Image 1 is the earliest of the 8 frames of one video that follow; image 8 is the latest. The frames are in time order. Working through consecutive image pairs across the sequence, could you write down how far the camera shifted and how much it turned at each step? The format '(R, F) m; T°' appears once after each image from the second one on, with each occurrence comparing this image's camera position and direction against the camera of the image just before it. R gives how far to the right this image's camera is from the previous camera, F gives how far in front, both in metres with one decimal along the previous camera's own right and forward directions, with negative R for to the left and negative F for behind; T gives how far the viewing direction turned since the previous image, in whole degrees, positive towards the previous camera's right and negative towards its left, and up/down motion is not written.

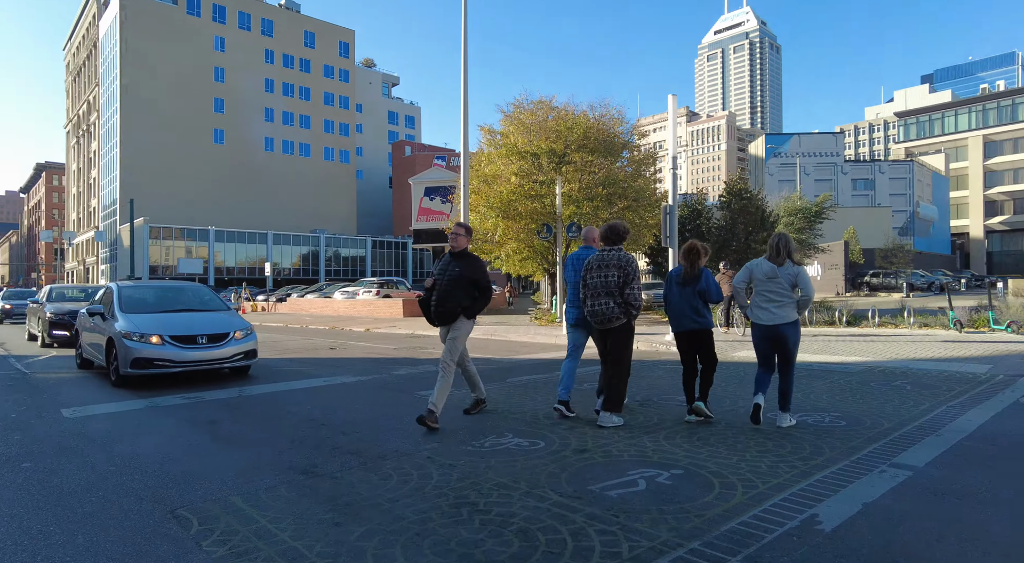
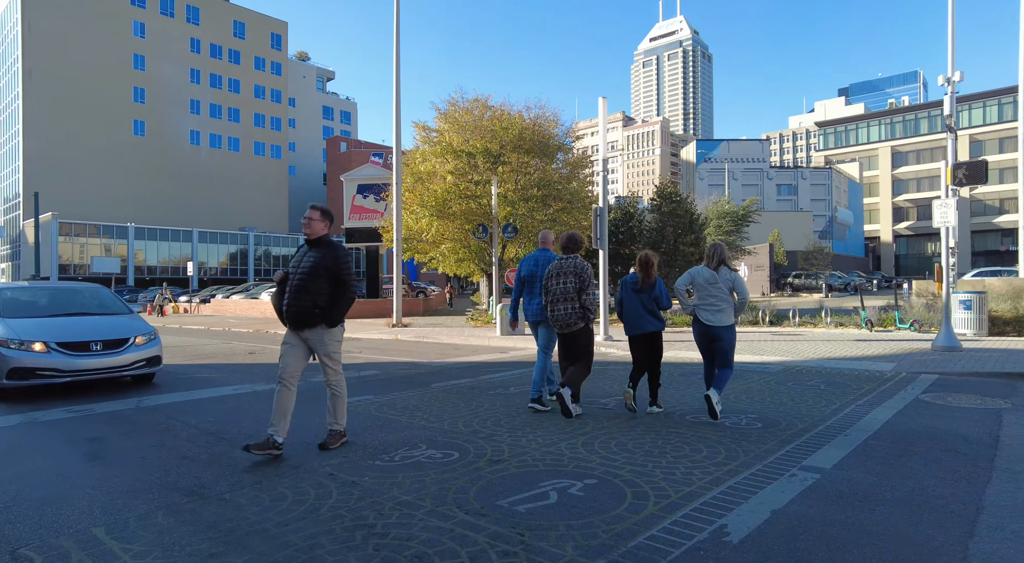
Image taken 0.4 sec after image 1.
(+0.2, +0.1) m; +6°
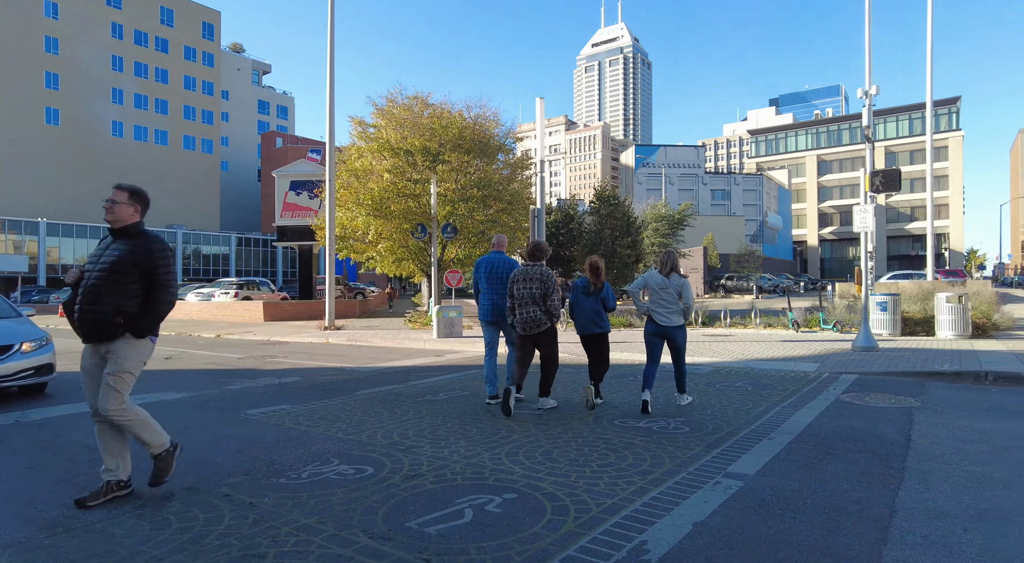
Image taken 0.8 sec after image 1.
(+0.1, +0.2) m; +5°
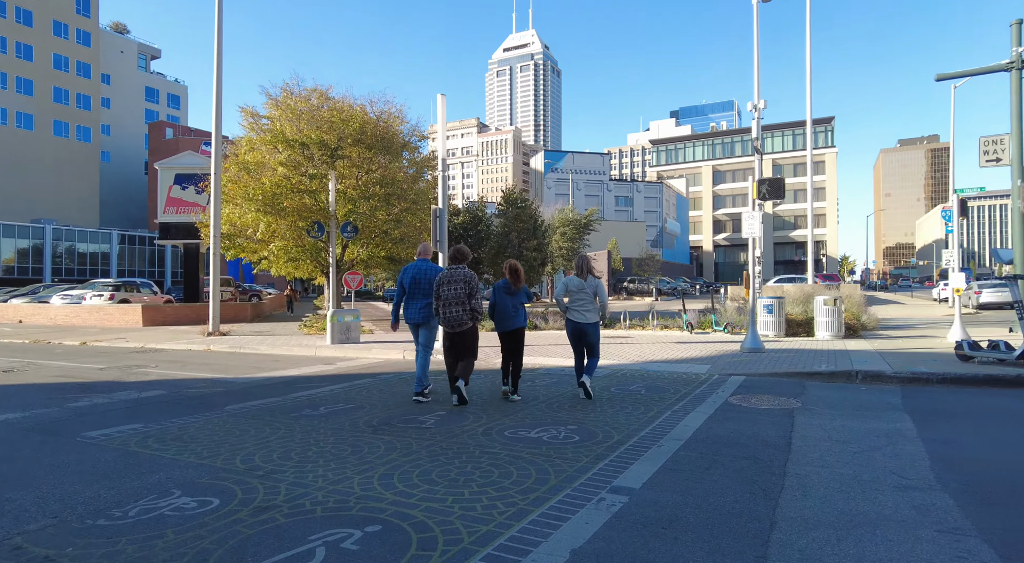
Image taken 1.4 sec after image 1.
(+0.2, +0.3) m; +8°
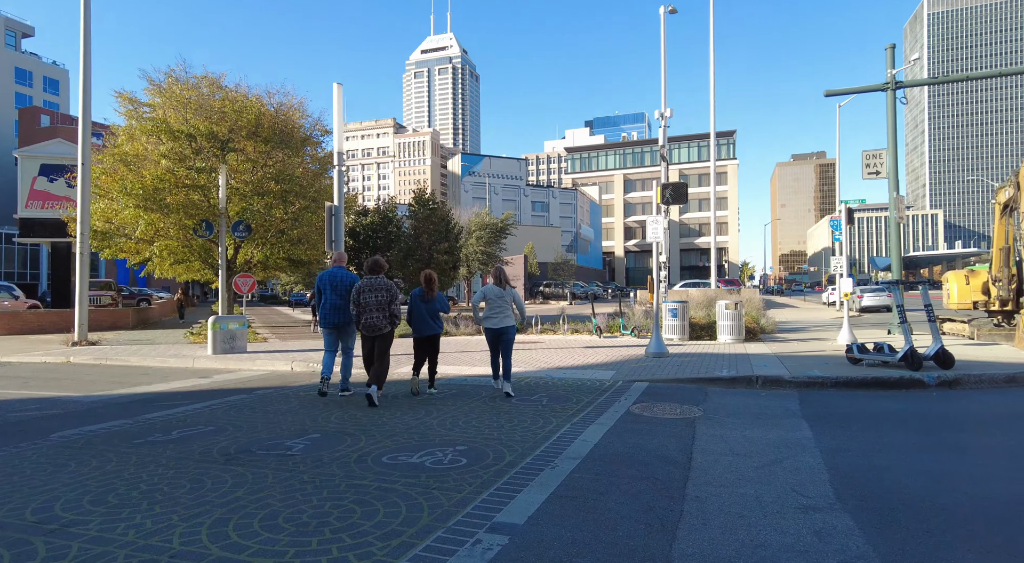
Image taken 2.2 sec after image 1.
(+0.3, +0.5) m; +8°
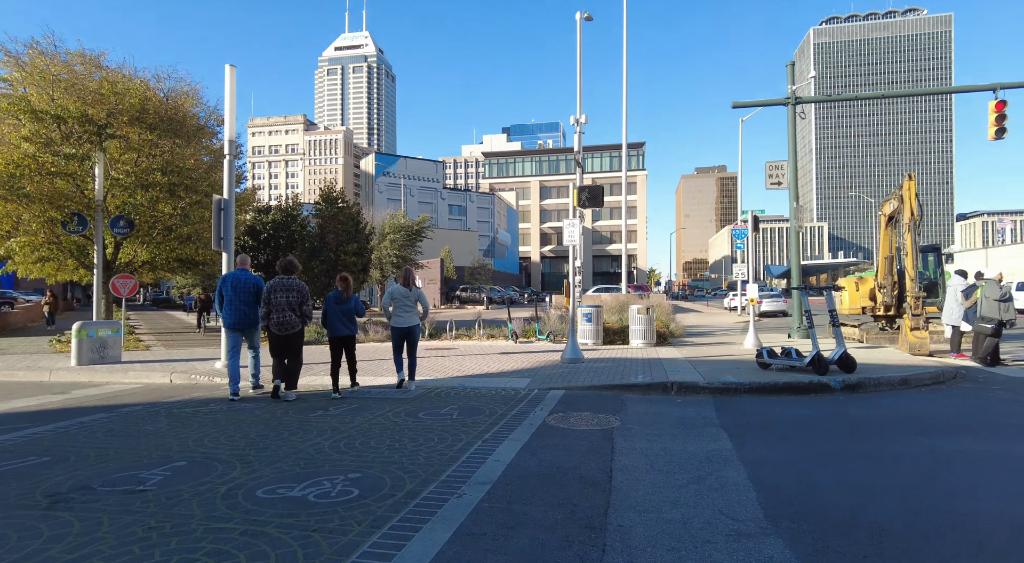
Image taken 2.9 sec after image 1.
(+0.1, +0.5) m; +8°
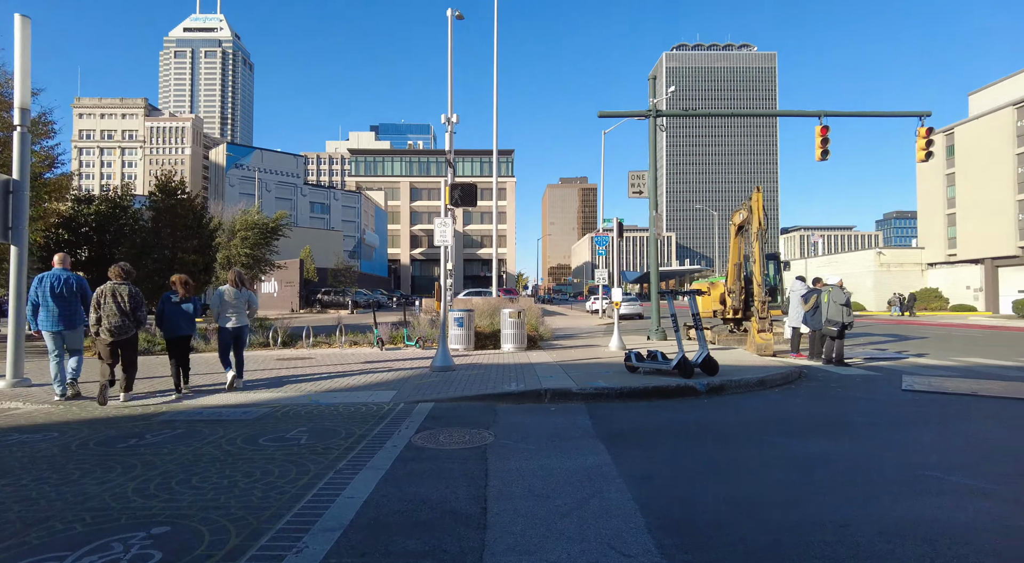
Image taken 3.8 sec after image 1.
(+0.1, +0.6) m; +12°
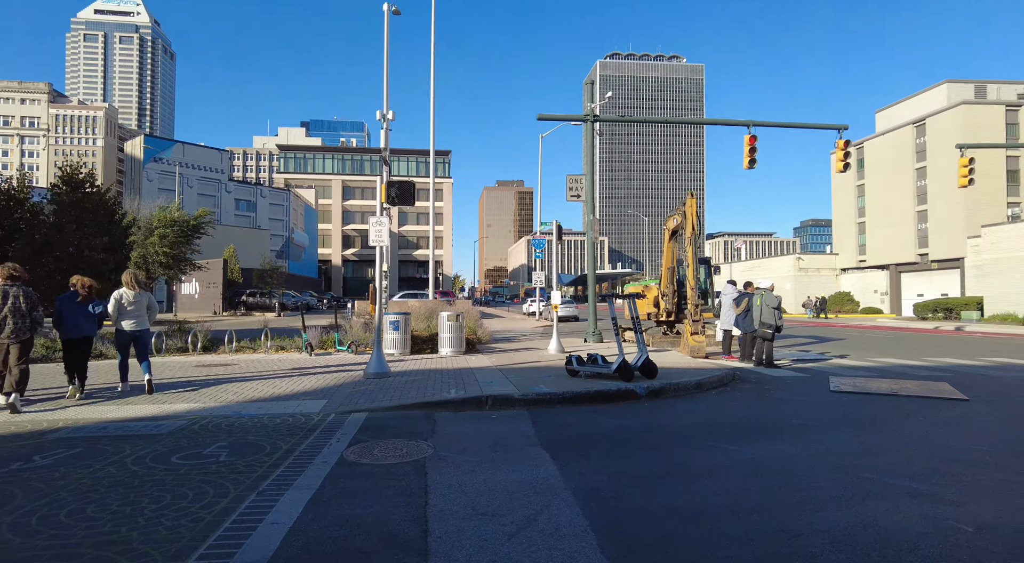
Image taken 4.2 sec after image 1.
(-0.1, +0.3) m; +6°
